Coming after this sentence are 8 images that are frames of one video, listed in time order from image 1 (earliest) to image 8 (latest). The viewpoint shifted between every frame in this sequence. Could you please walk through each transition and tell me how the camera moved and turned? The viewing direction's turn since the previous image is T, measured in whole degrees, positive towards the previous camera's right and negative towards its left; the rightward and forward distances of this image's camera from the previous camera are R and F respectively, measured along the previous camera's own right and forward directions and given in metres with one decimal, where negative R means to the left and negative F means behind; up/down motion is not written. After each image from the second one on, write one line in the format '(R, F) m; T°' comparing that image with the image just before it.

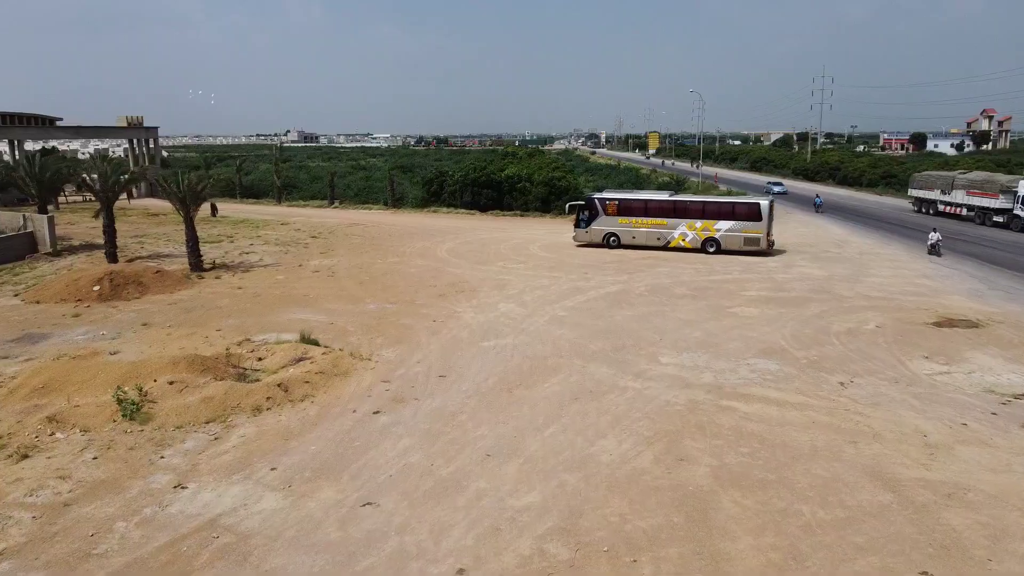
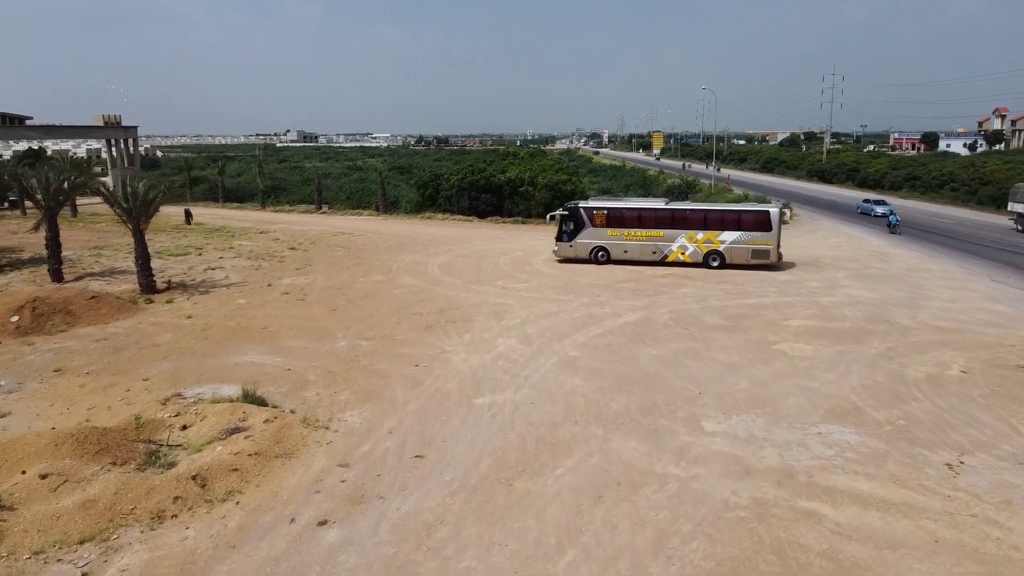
(0.0, +3.4) m; 0°
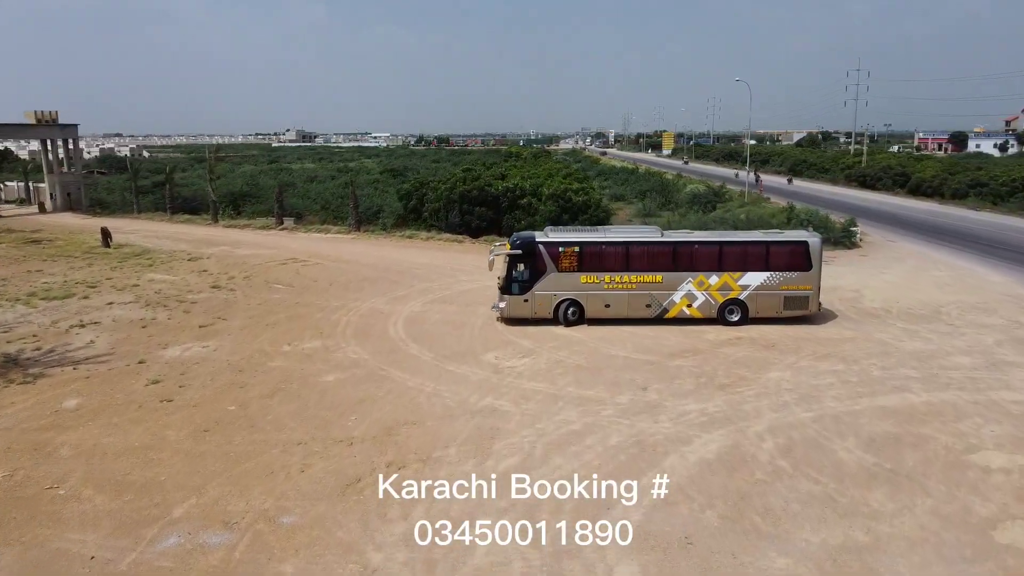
(+0.1, +7.7) m; 0°
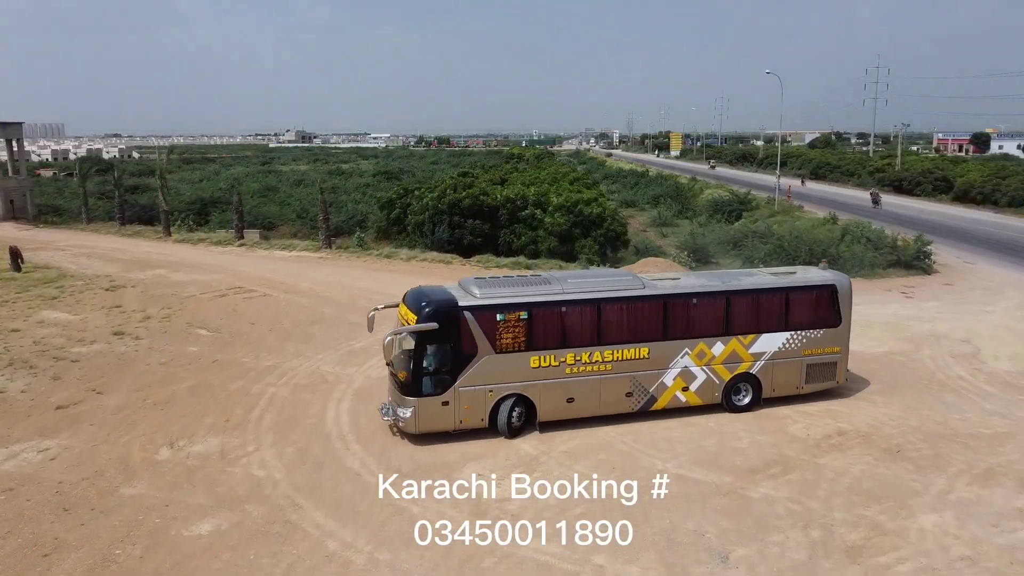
(+0.1, +5.4) m; 0°
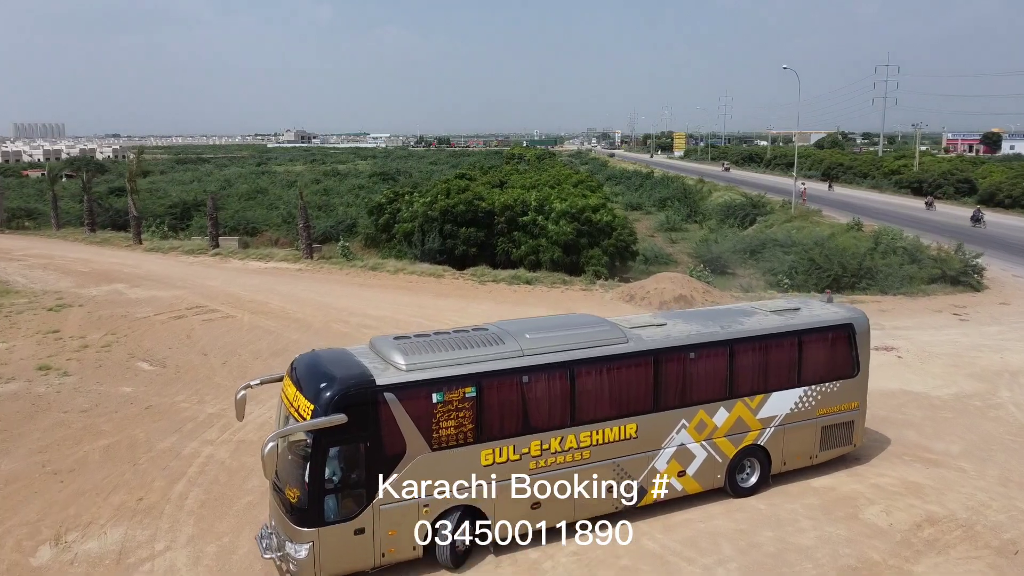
(+0.1, +2.6) m; 0°
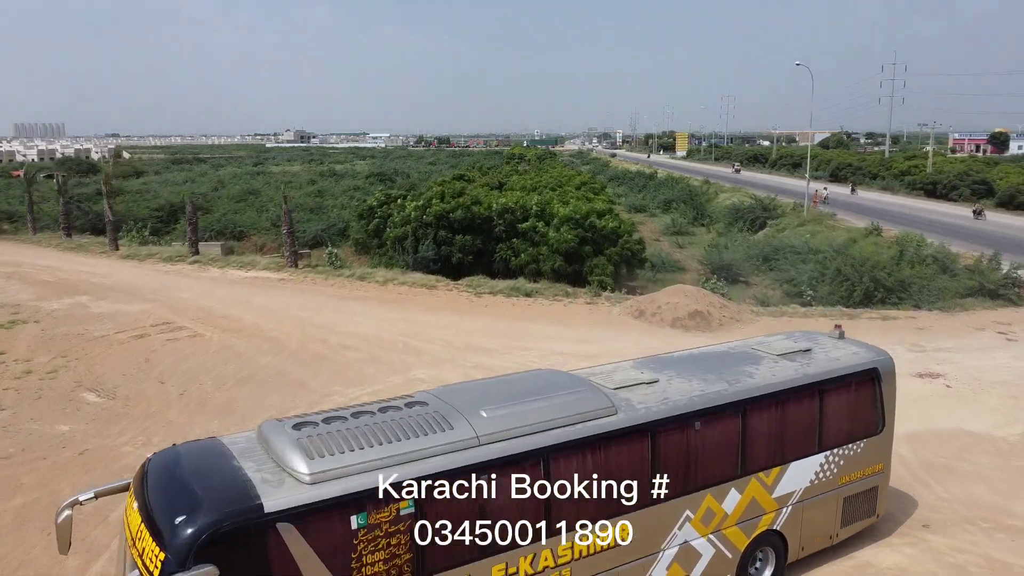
(+0.1, +1.8) m; 0°
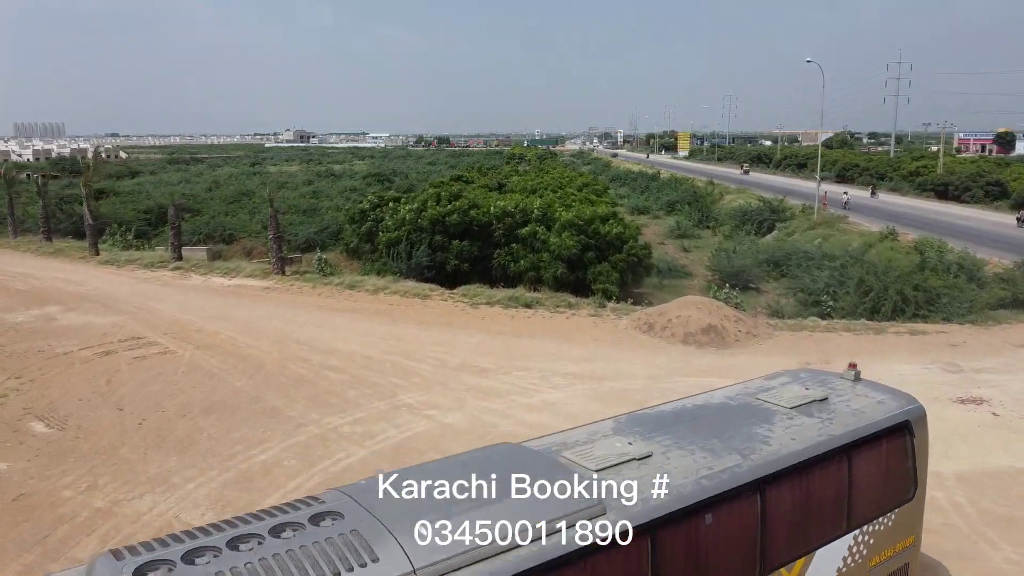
(0.0, +1.4) m; 0°
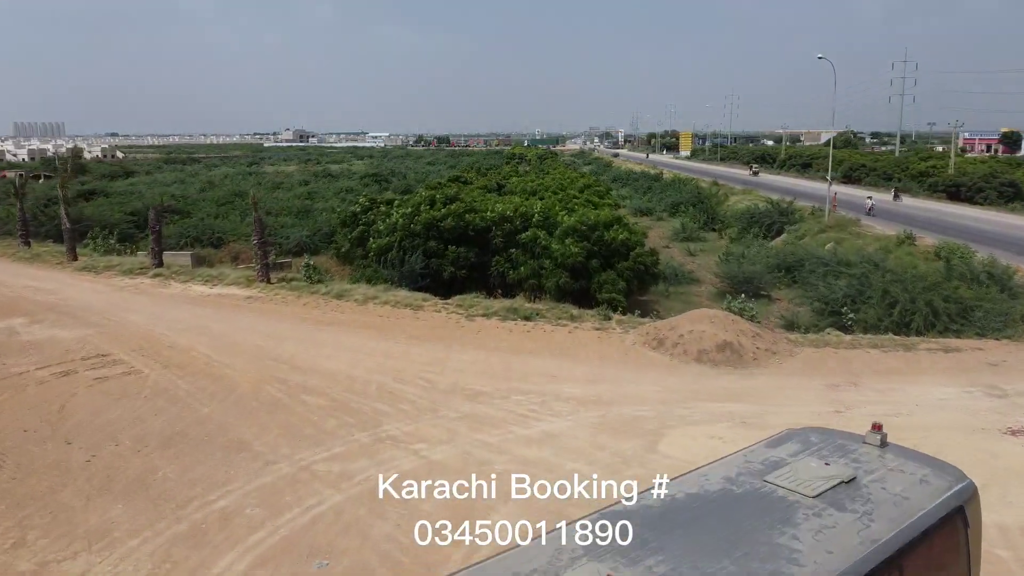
(0.0, +1.4) m; 0°
